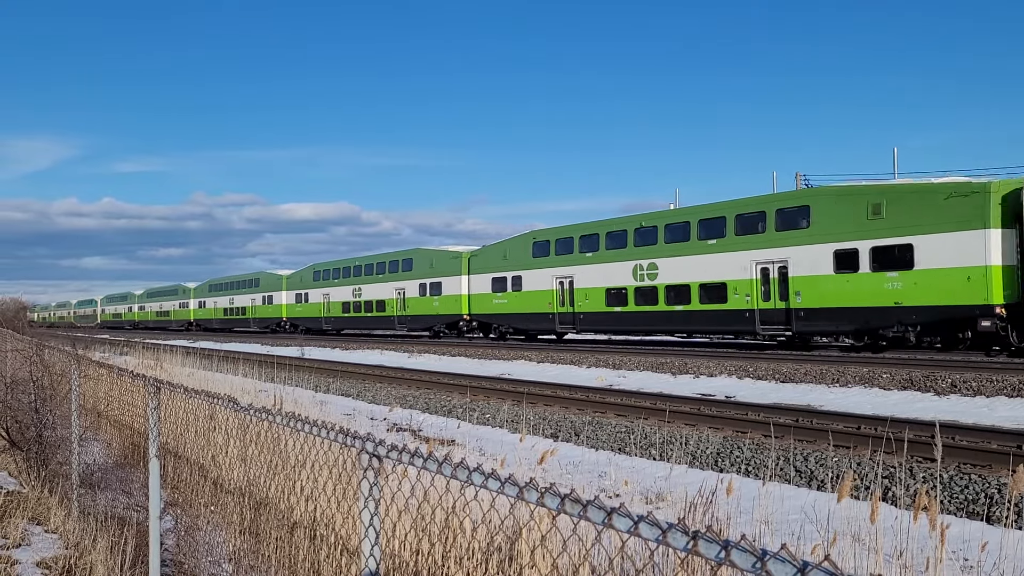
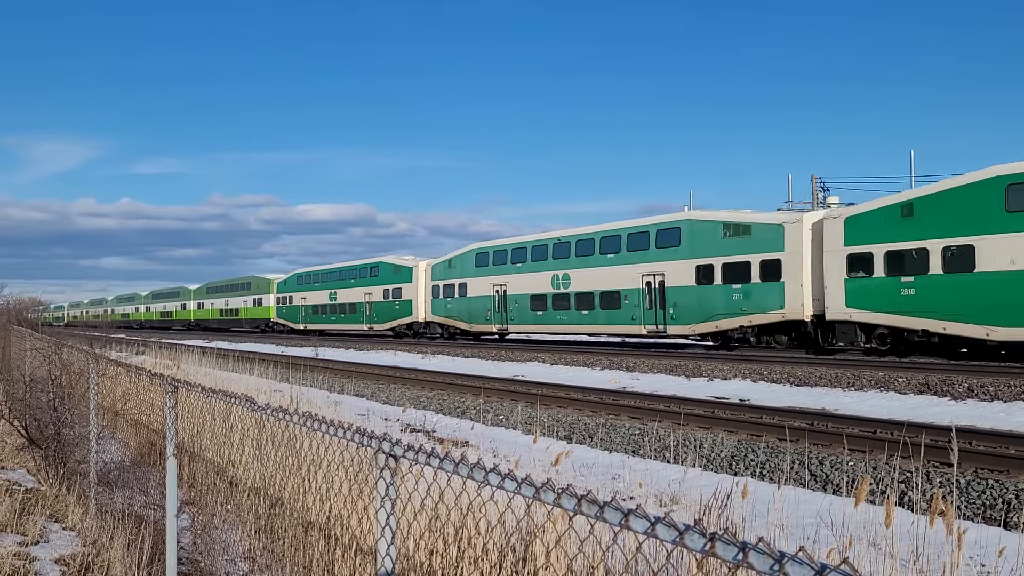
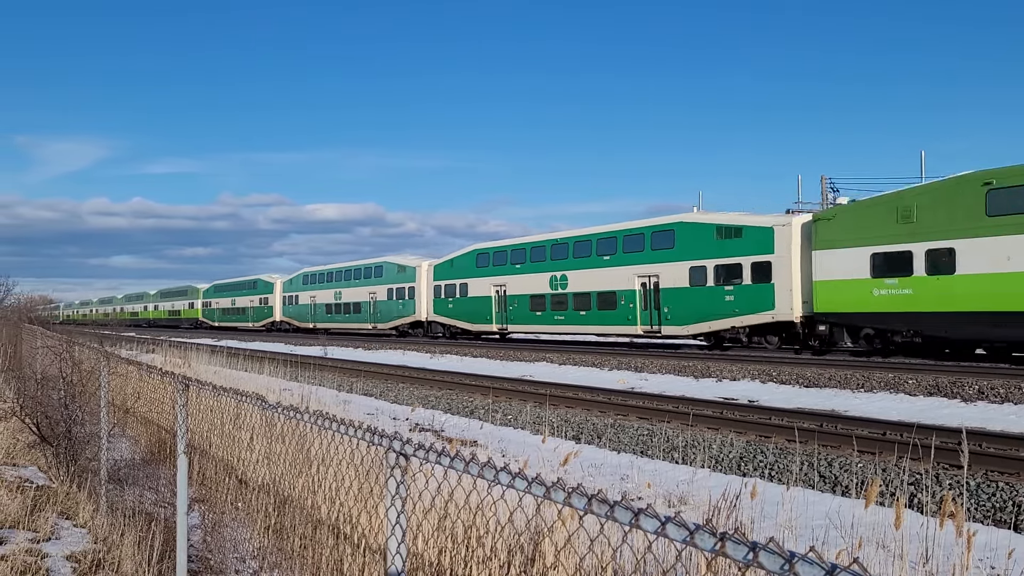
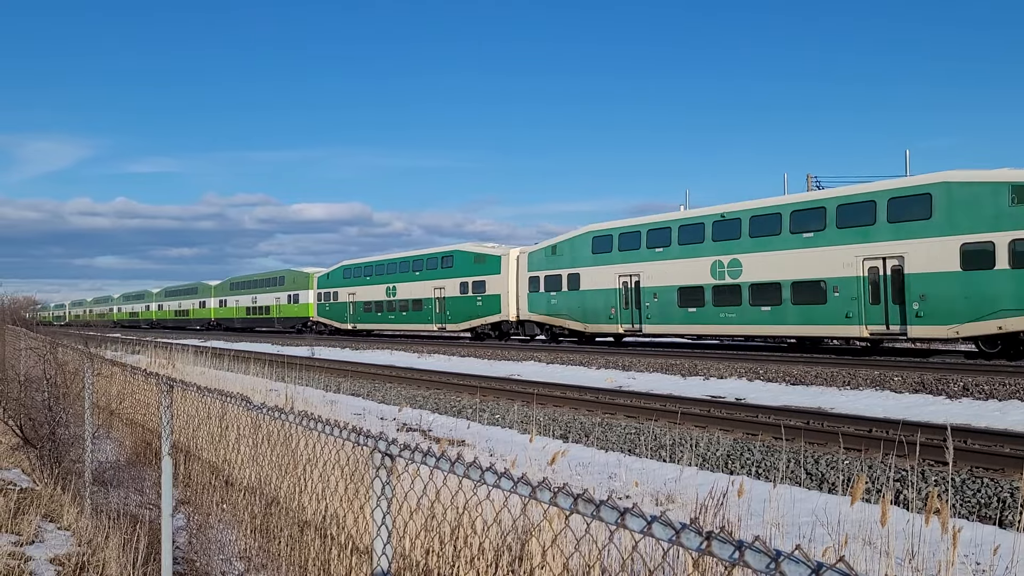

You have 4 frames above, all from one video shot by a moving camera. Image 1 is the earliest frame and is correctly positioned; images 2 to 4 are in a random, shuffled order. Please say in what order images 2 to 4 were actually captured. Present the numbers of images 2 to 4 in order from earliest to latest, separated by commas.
4, 2, 3
